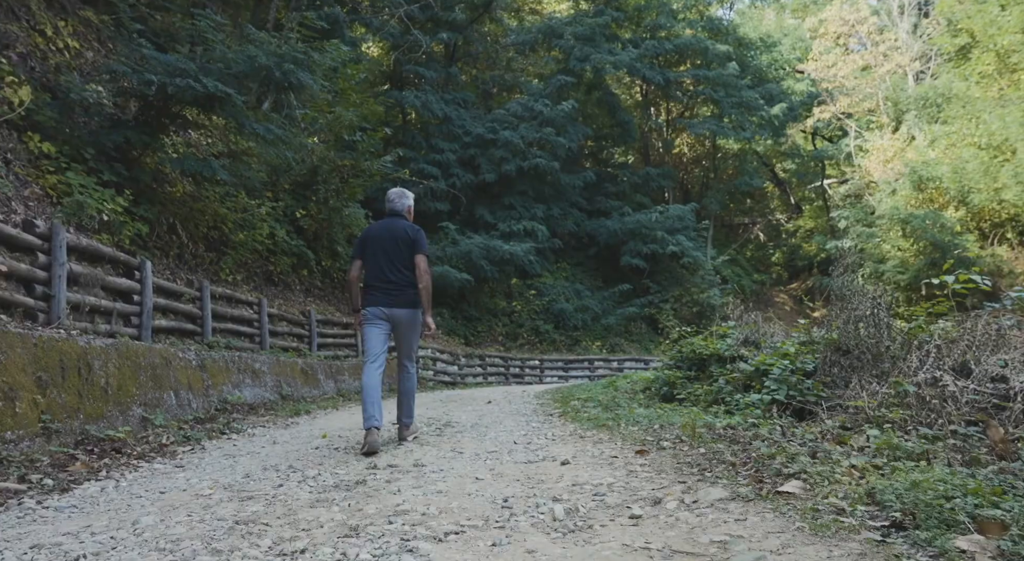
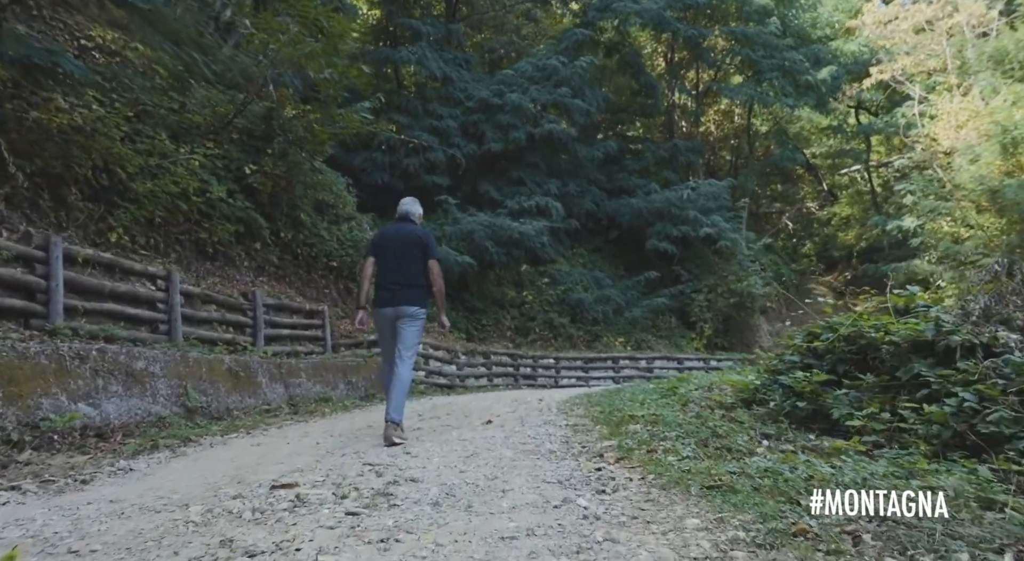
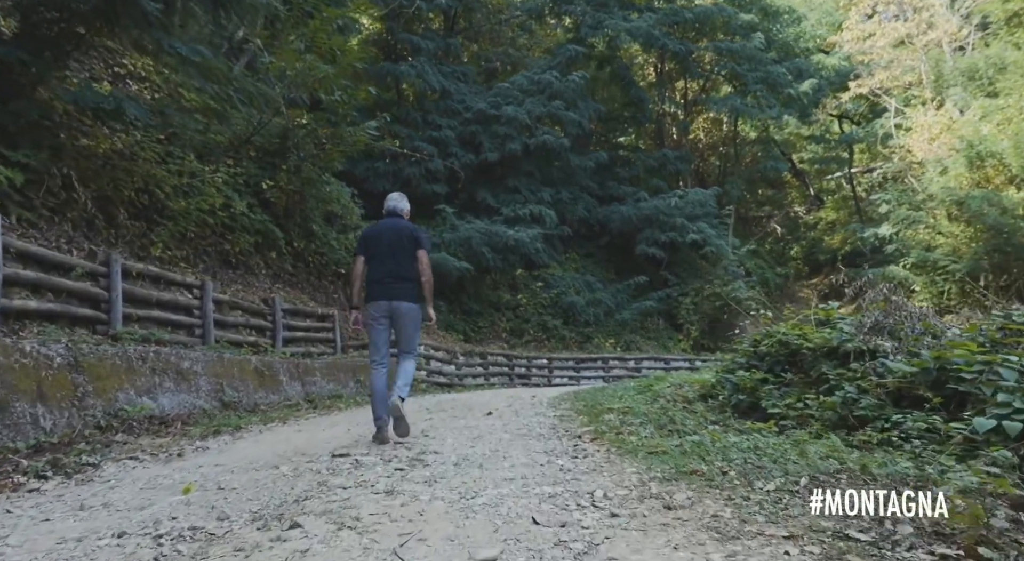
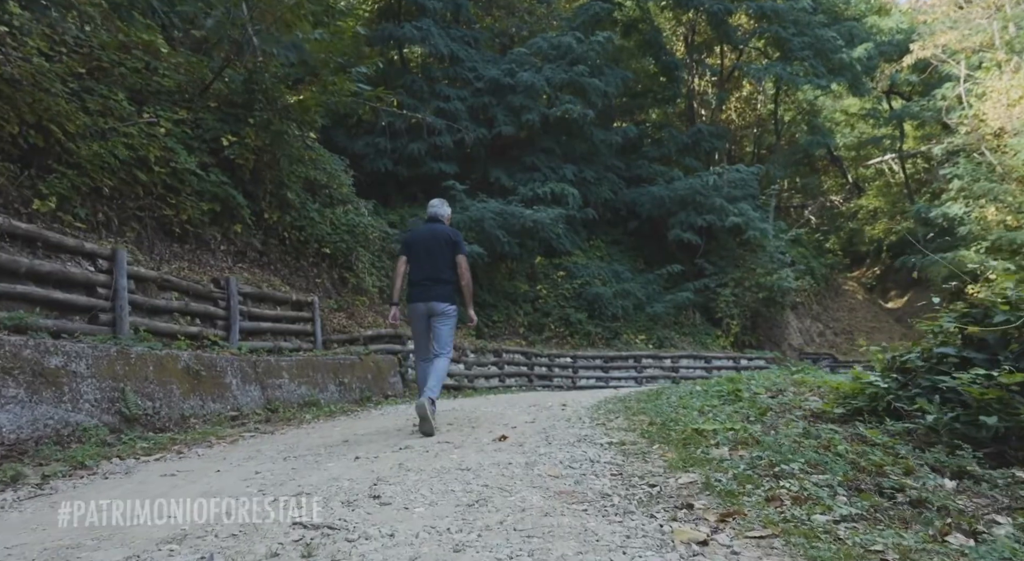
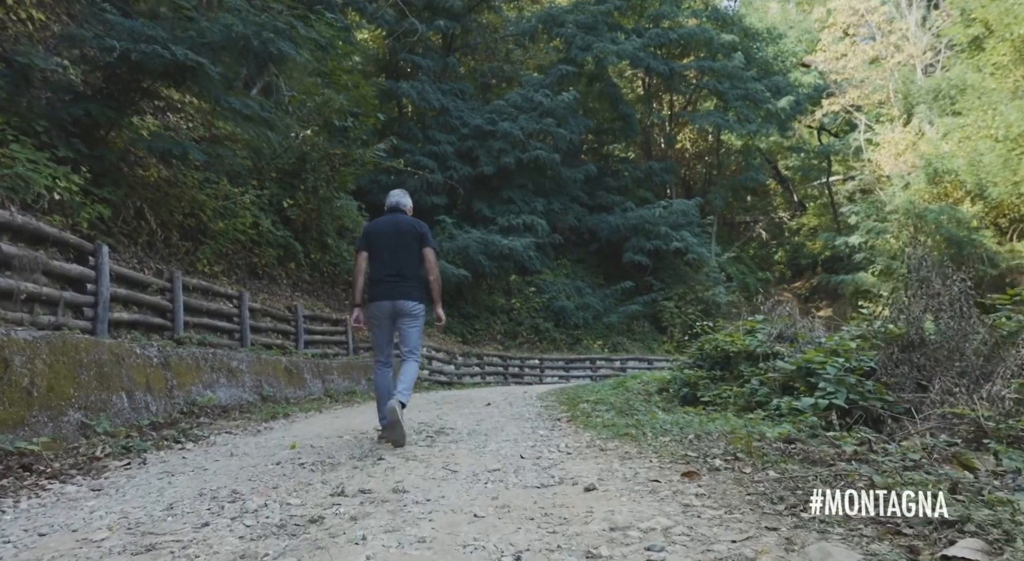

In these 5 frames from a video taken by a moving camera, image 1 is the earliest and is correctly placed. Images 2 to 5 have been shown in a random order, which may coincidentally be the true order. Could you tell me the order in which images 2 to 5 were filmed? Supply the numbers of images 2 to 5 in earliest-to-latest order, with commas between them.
5, 3, 2, 4
